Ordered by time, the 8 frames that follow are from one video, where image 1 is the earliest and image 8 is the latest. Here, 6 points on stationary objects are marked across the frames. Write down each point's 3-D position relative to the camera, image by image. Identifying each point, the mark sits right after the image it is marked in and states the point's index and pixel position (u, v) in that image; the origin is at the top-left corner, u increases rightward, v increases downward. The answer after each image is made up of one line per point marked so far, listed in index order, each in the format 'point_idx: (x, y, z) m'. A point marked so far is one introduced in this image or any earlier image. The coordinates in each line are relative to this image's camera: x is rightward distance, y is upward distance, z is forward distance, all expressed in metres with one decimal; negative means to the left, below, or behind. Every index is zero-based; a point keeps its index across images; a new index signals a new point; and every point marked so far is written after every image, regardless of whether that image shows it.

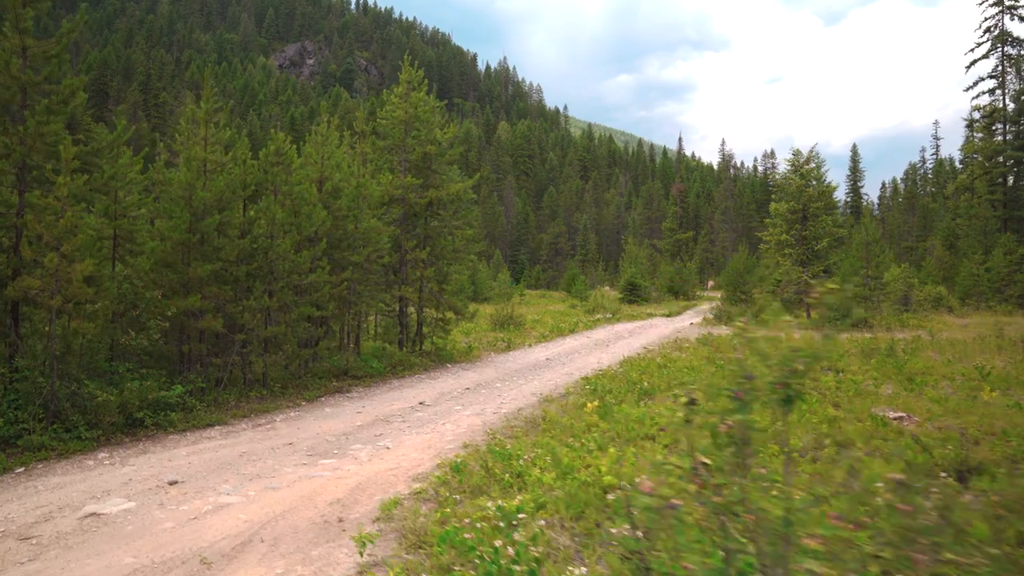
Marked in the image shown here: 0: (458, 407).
0: (-0.7, -1.7, +12.4) m
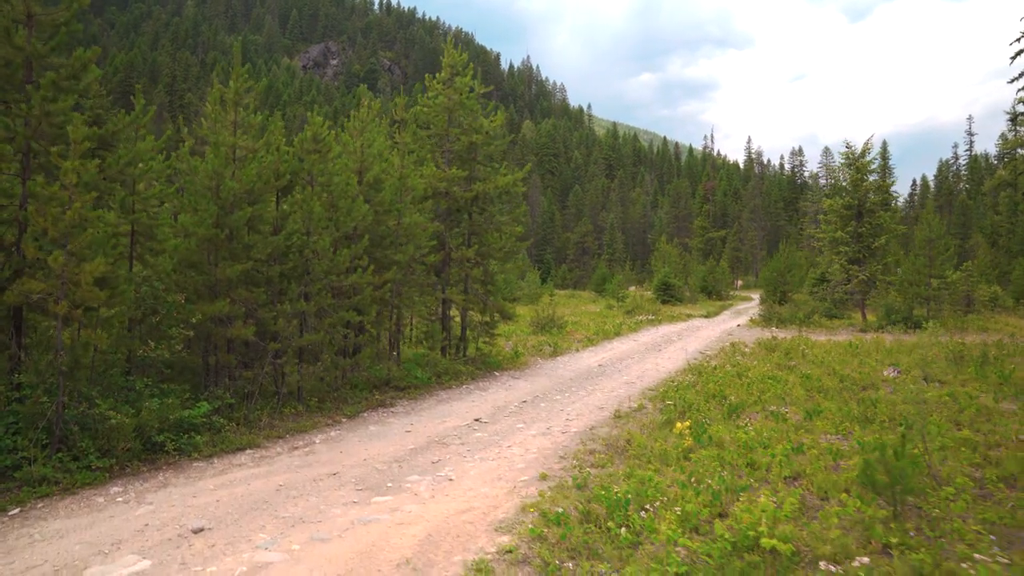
0: (+0.1, -1.7, +10.9) m
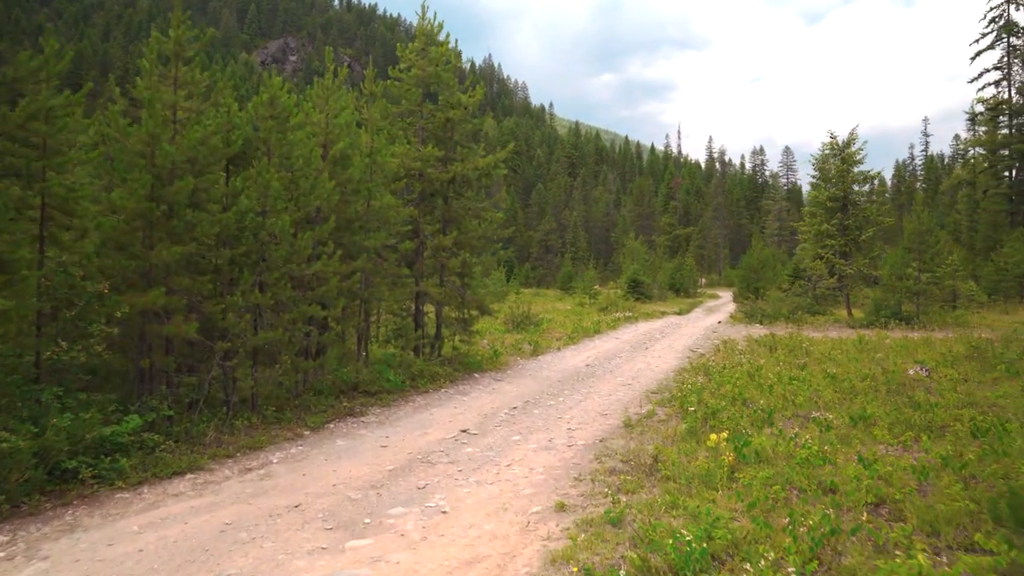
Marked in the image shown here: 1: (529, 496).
0: (+0.1, -1.6, +9.3) m
1: (+0.1, -1.6, +6.9) m
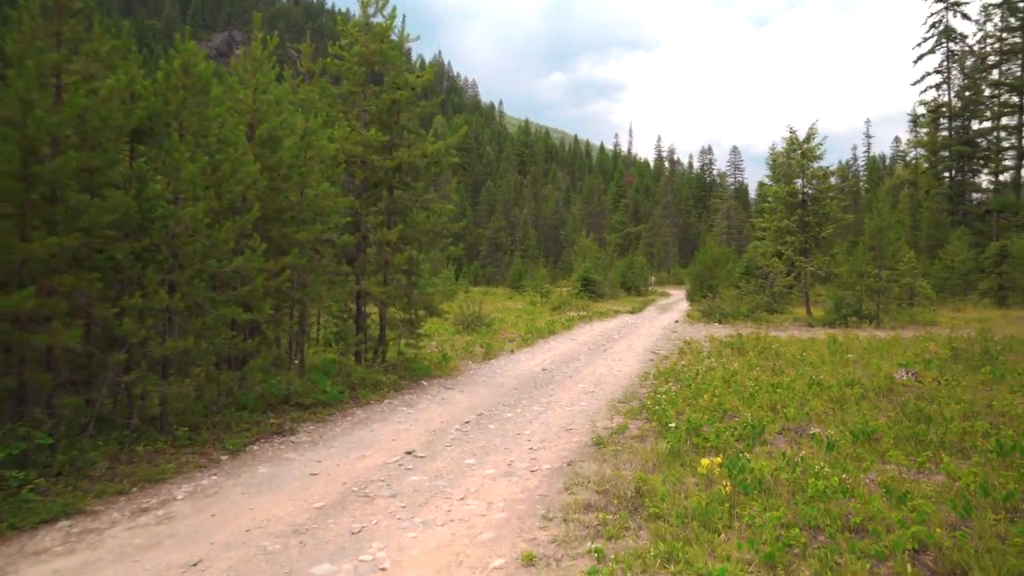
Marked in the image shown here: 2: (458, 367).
0: (-0.4, -1.6, +8.0) m
1: (-0.1, -1.6, +5.6) m
2: (-1.0, -1.5, +16.0) m
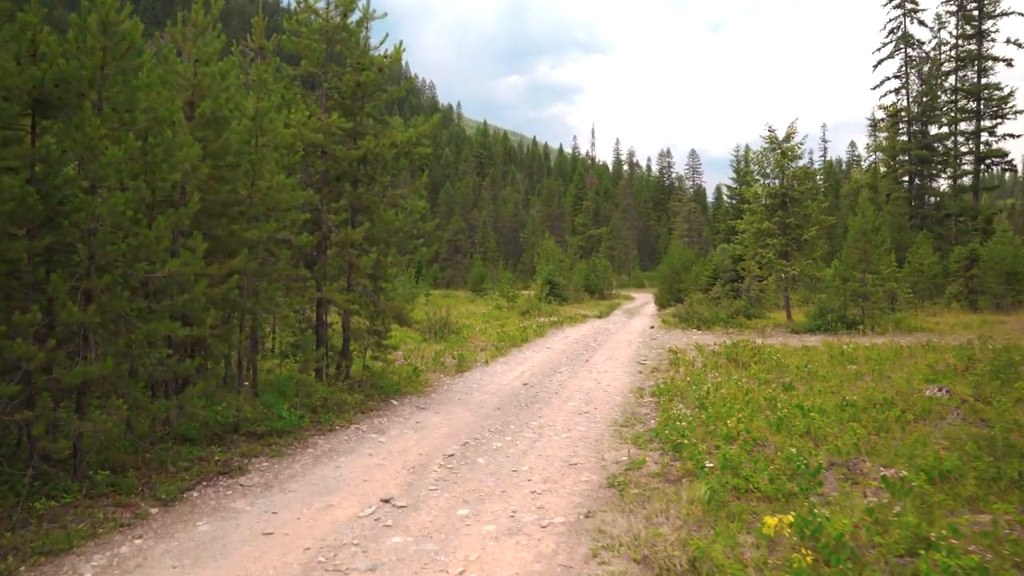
0: (-0.3, -1.7, +6.4) m
1: (0.0, -1.7, +4.1) m
2: (-1.4, -1.5, +14.4) m
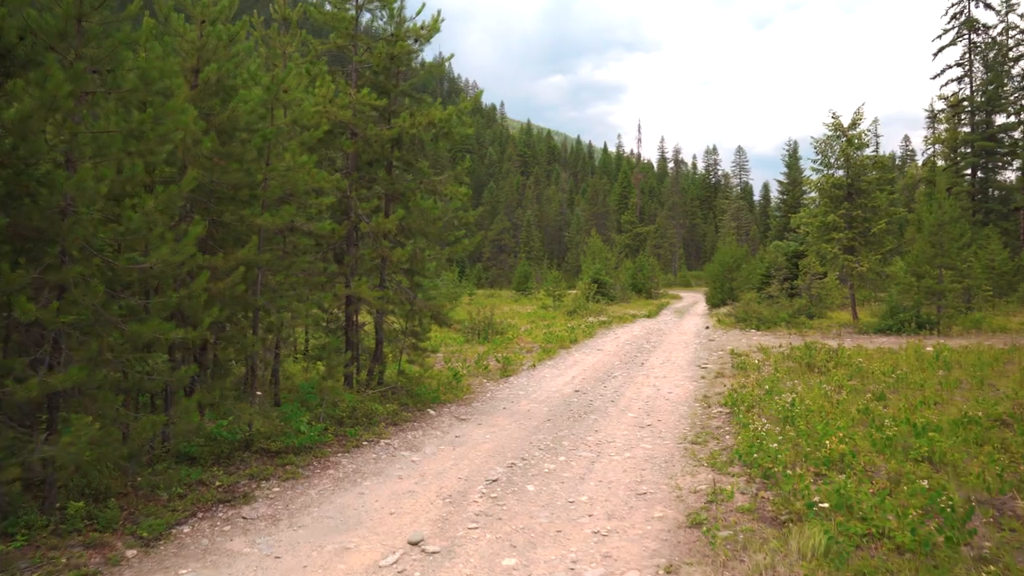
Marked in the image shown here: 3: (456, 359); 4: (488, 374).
0: (0.0, -1.6, +5.1) m
1: (+0.2, -1.6, +2.7) m
2: (-0.6, -1.5, +13.1) m
3: (-1.0, -1.3, +16.2) m
4: (-0.4, -1.4, +14.7) m
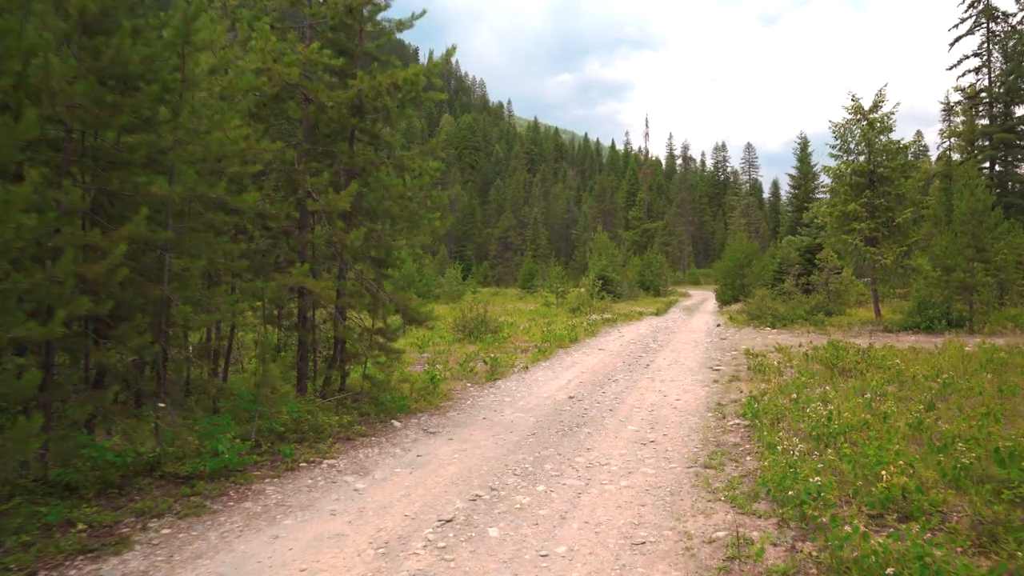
0: (-0.3, -1.5, +3.5) m
1: (-0.1, -1.5, +1.1) m
2: (-0.8, -1.4, +11.4) m
3: (-1.2, -1.2, +14.6) m
4: (-0.6, -1.3, +13.0) m
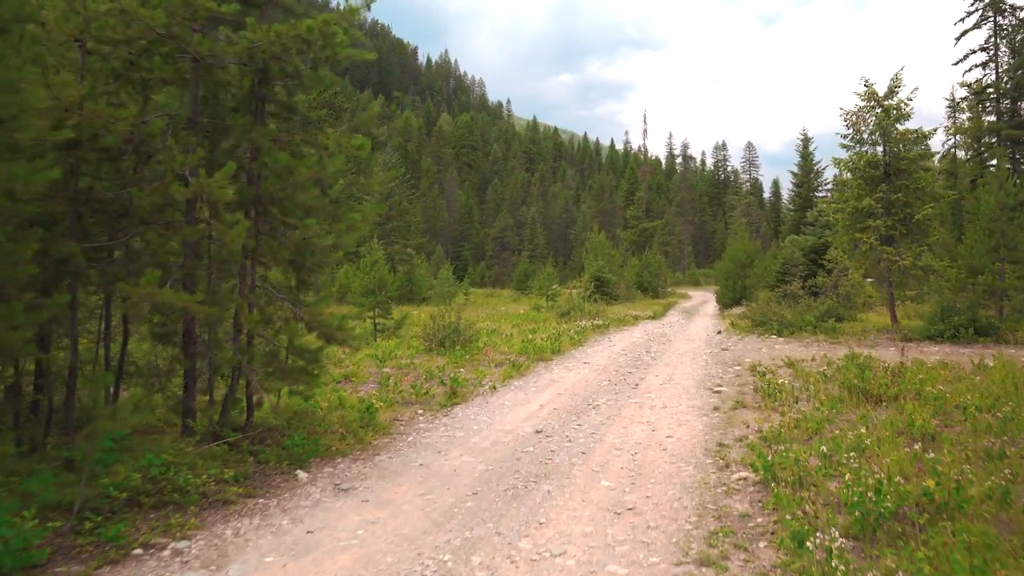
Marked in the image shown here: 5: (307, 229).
0: (-0.8, -1.6, +1.3) m
1: (-0.6, -1.6, -1.1) m
2: (-1.3, -1.5, +9.3) m
3: (-1.7, -1.3, +12.5) m
4: (-1.1, -1.4, +10.9) m
5: (-1.9, +0.6, +8.1) m
